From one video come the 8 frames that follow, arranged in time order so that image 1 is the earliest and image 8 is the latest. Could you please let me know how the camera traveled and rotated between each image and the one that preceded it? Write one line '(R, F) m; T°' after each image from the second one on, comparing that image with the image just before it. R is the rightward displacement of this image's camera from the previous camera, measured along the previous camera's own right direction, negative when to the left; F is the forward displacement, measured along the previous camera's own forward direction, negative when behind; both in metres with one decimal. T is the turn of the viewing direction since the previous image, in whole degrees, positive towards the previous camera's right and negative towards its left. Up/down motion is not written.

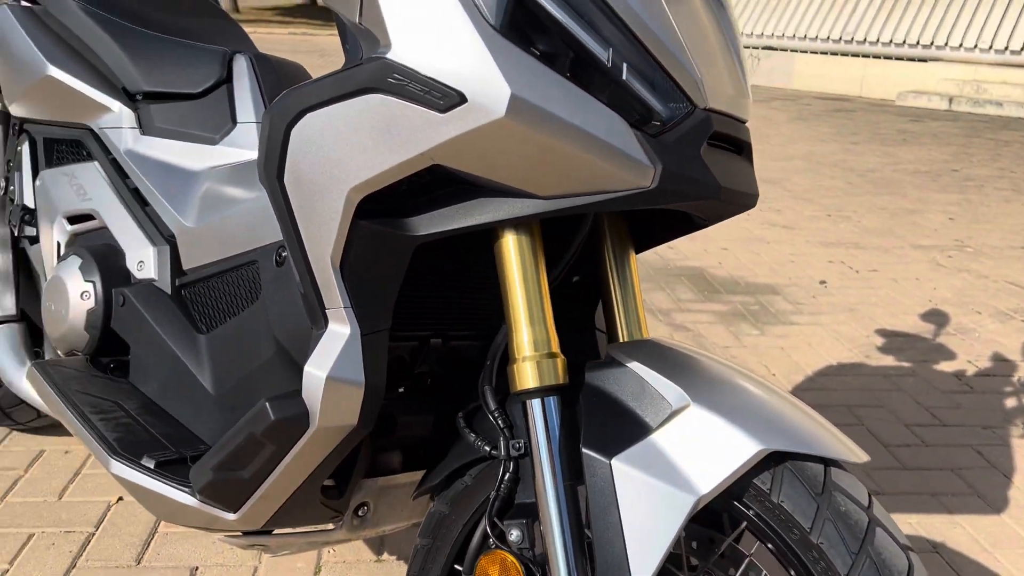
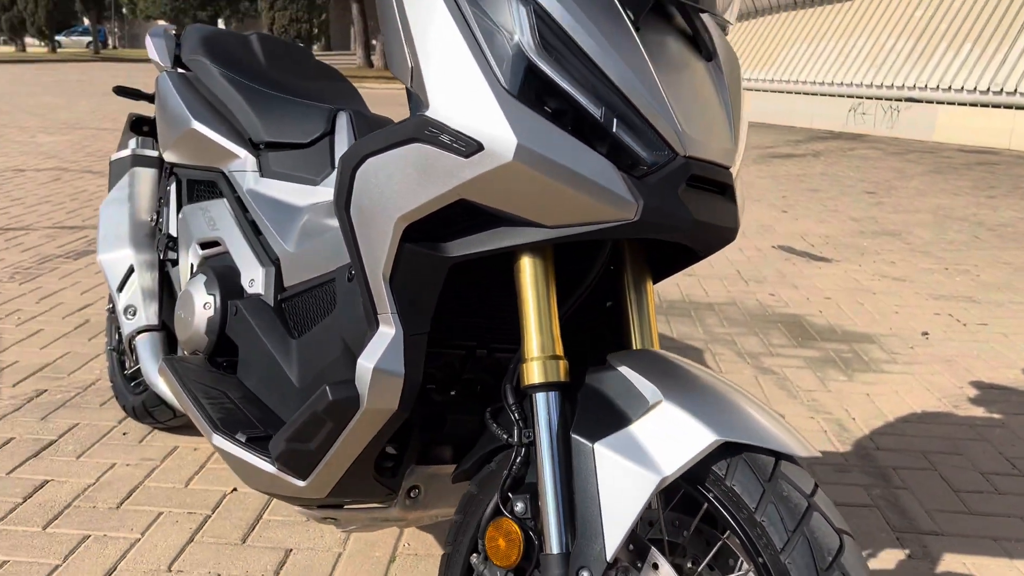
(+0.2, -0.2) m; -9°
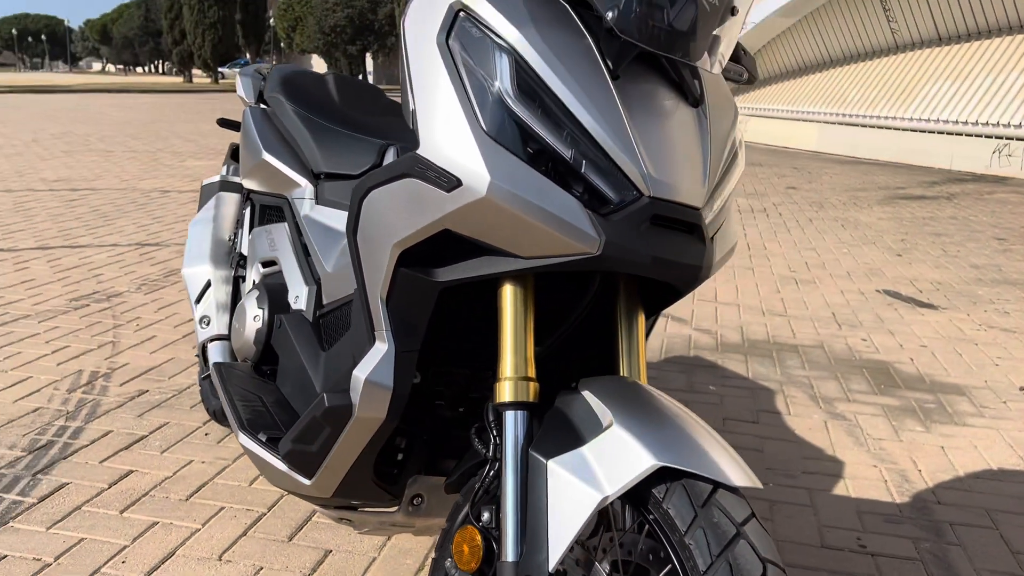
(+0.3, -0.1) m; -8°
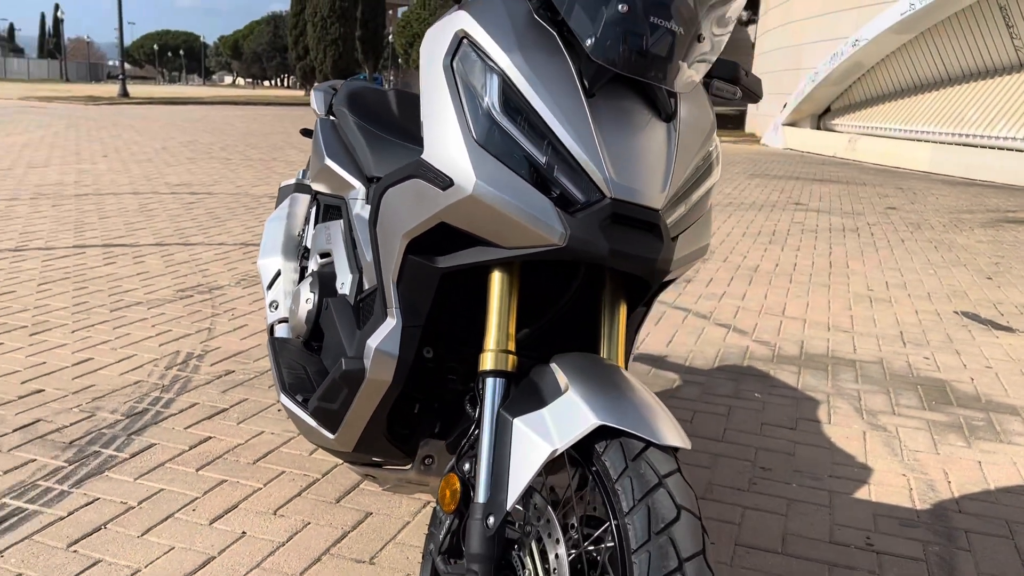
(+0.2, -0.2) m; -7°
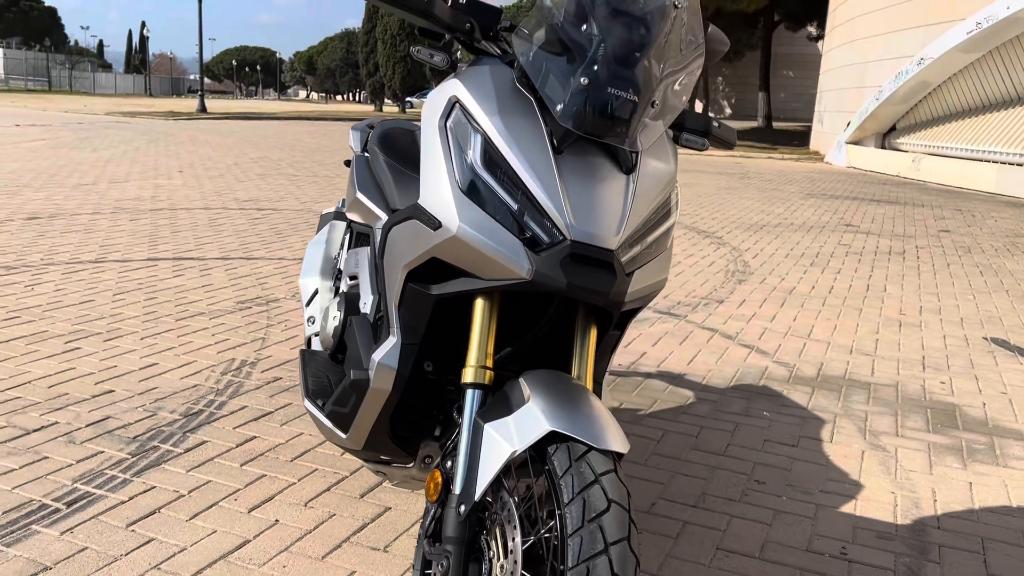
(+0.2, -0.3) m; -4°
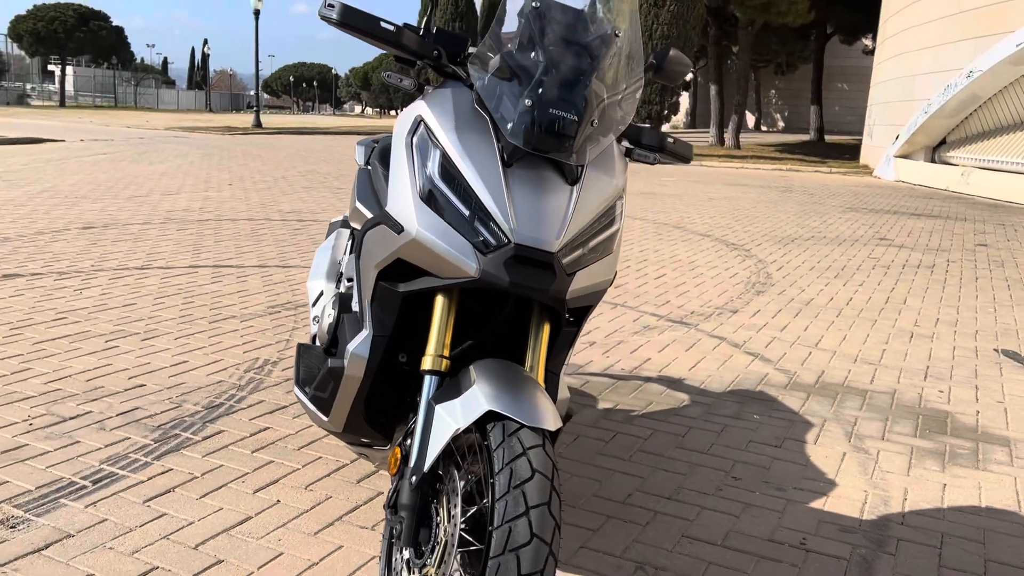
(+0.3, -0.2) m; -3°
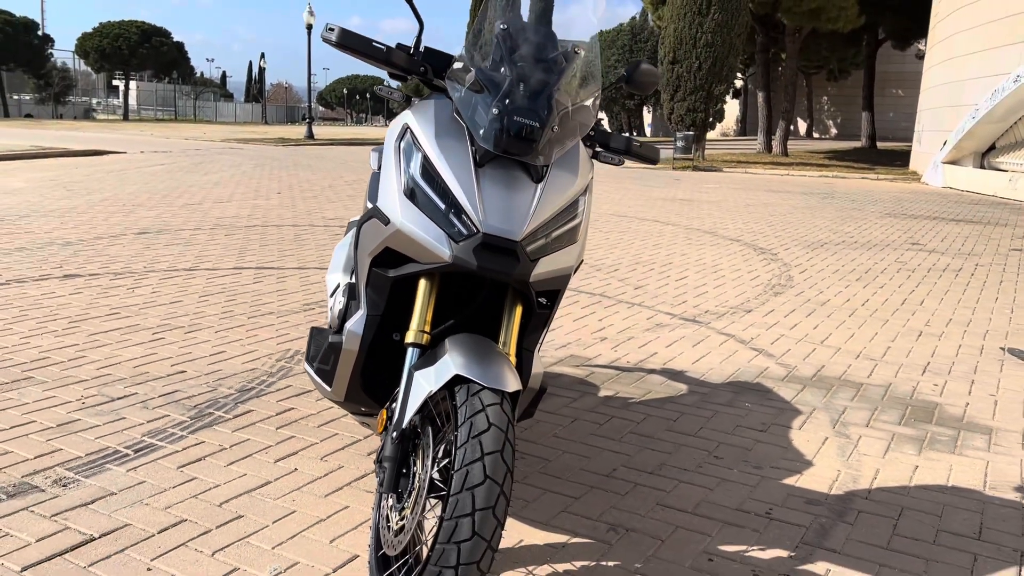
(+0.2, -0.3) m; -3°
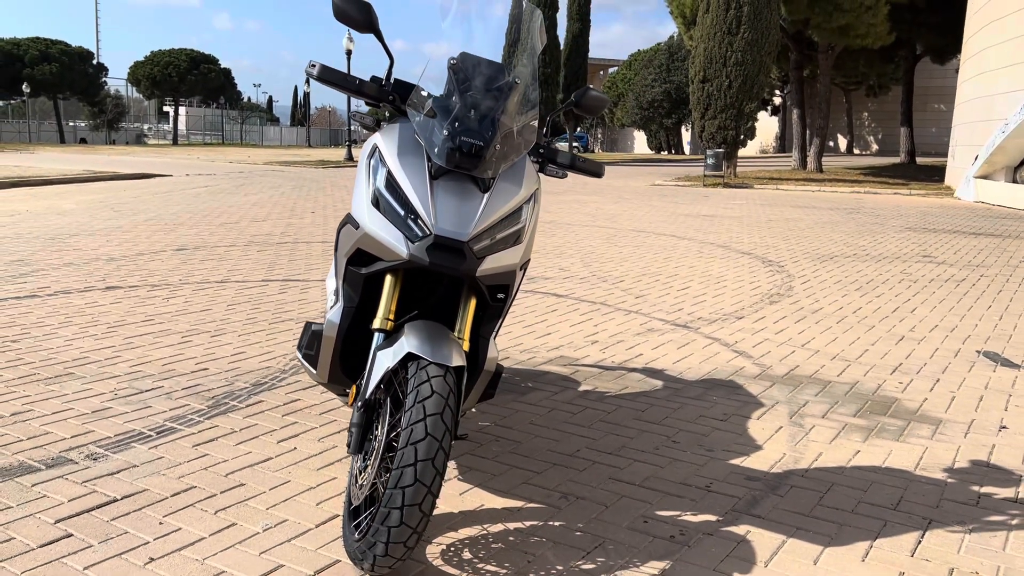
(+0.3, -0.5) m; -3°
